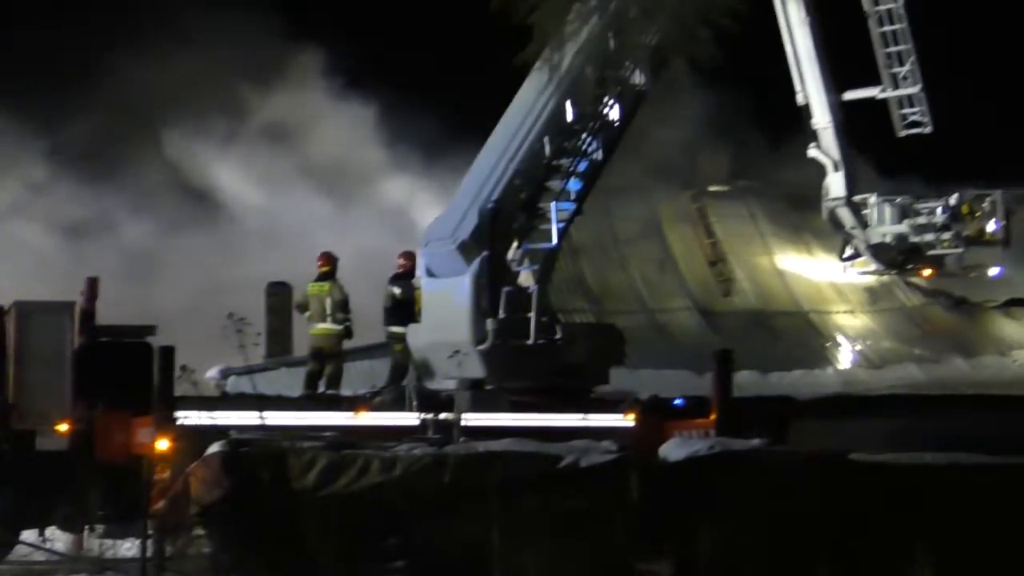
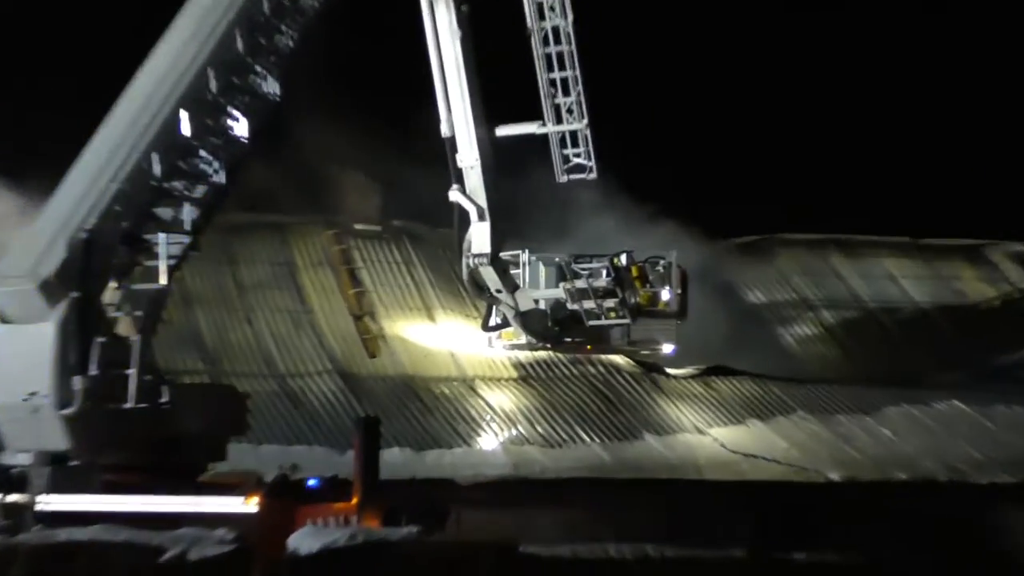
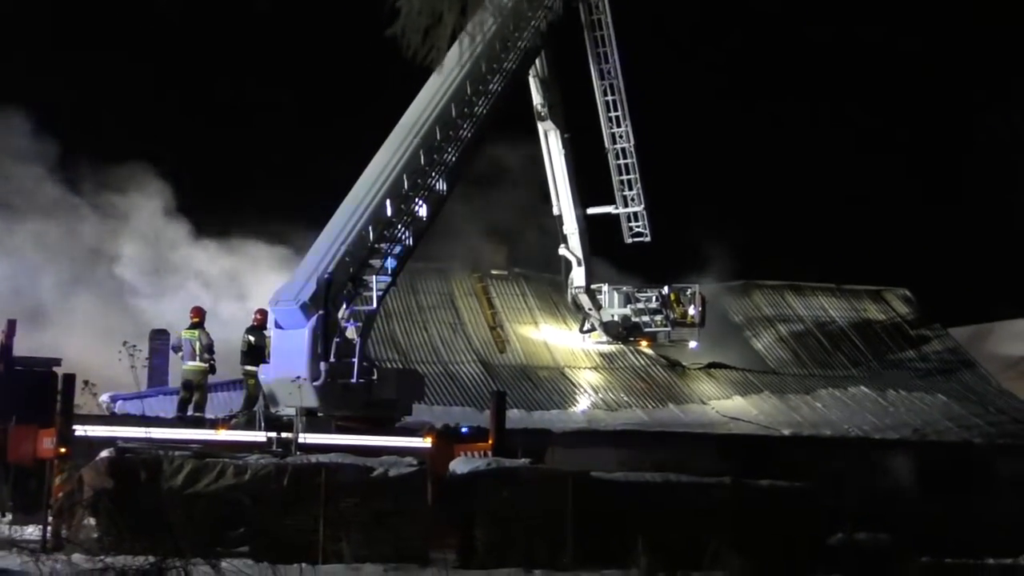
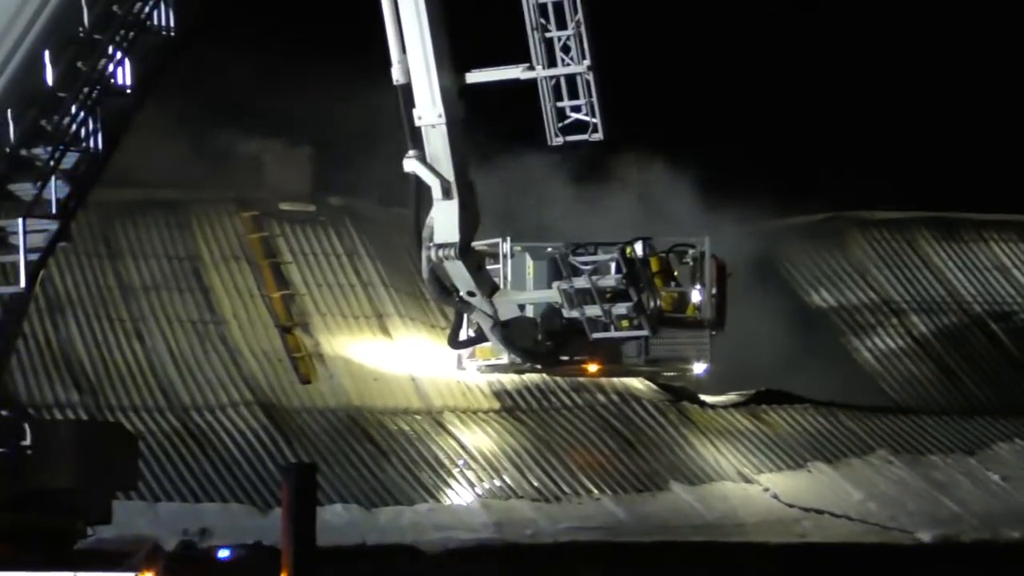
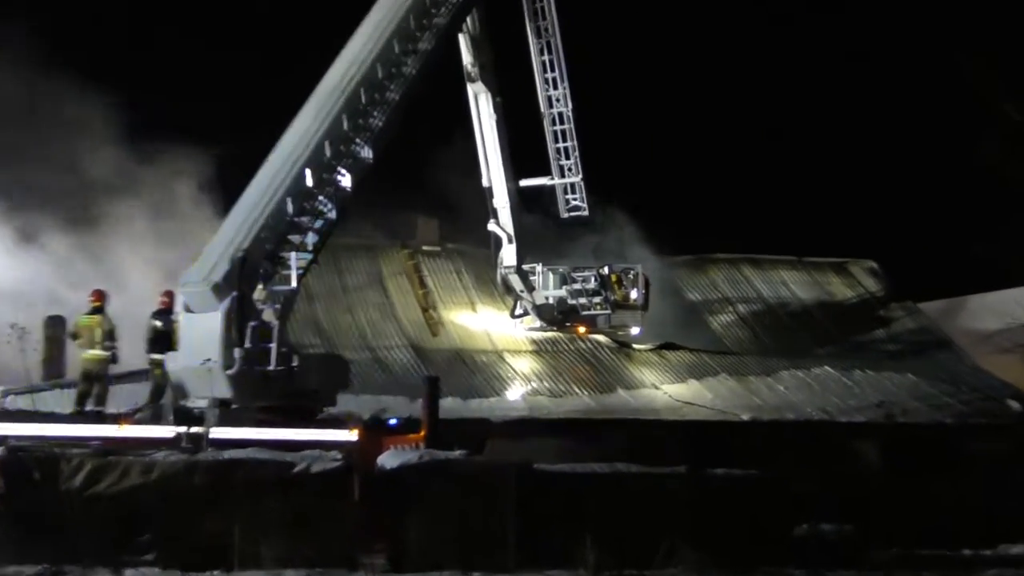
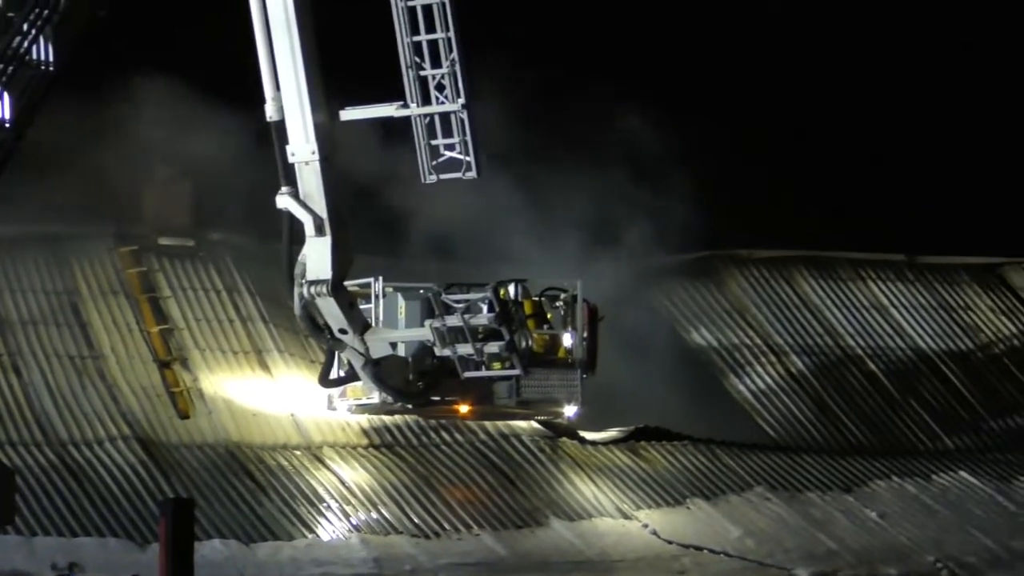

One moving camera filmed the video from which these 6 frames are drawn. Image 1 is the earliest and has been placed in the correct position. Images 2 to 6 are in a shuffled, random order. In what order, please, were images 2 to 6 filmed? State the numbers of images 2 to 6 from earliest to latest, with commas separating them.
3, 5, 2, 4, 6
